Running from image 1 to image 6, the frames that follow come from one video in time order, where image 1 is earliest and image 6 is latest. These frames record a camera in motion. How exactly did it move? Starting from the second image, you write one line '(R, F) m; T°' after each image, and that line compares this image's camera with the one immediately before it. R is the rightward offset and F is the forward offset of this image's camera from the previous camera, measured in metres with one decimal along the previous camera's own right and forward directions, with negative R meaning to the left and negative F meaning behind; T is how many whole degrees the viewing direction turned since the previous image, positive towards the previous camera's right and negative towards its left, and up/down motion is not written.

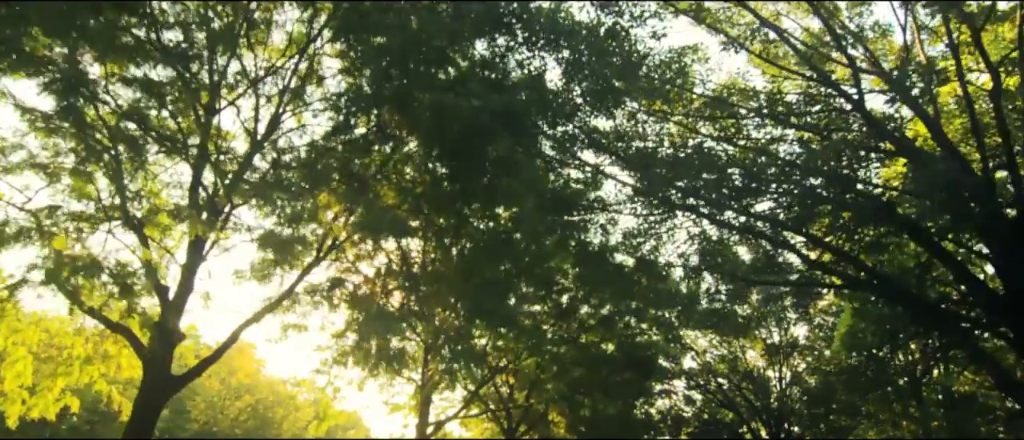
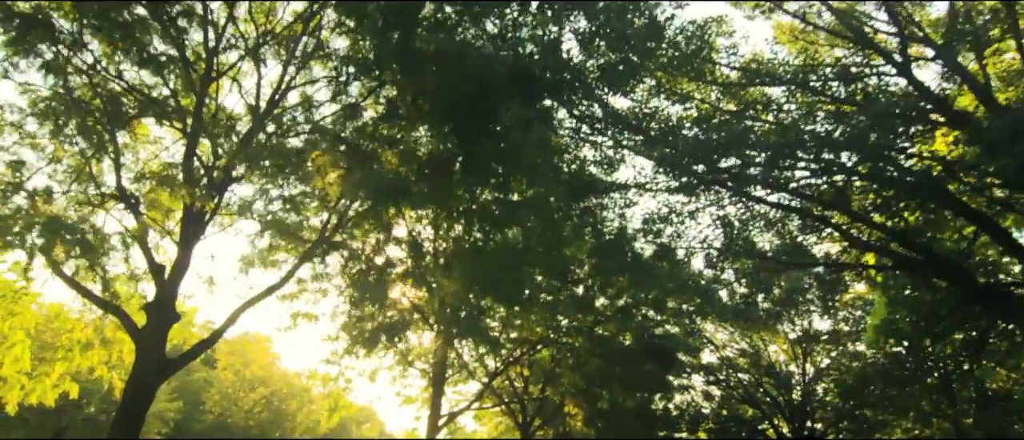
(0.0, +0.6) m; -1°
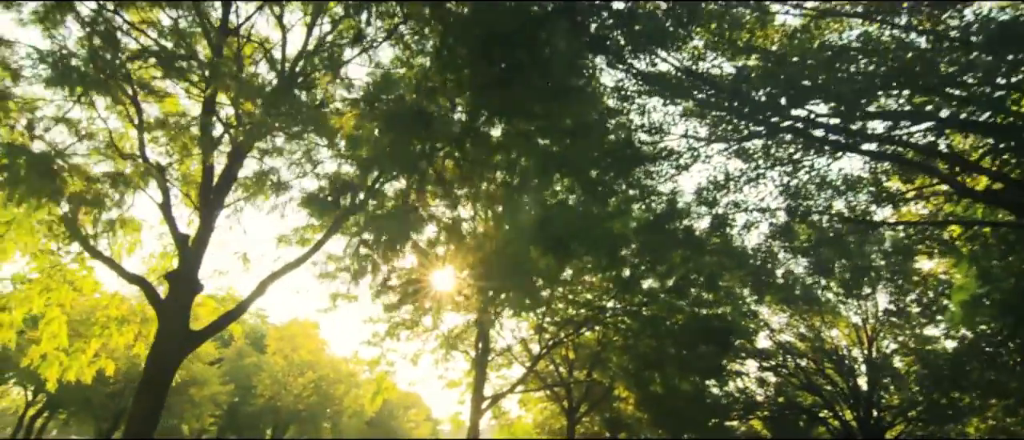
(0.0, +0.8) m; -4°
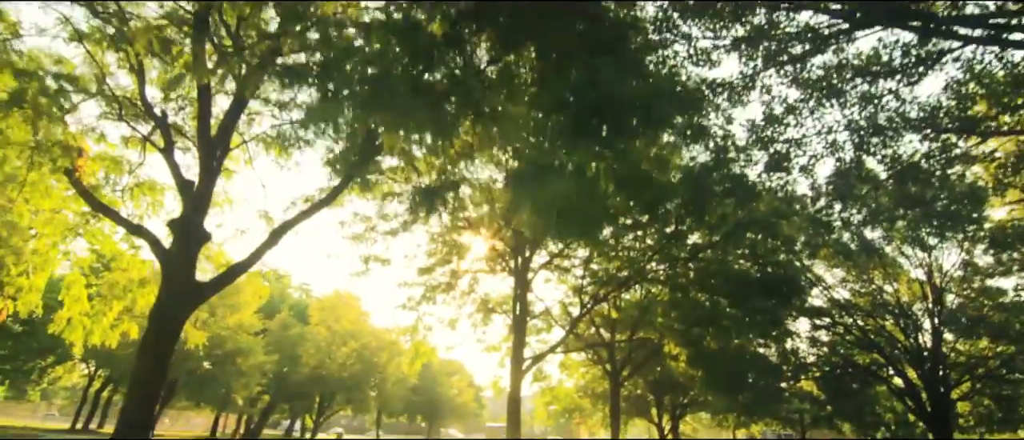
(0.0, +0.9) m; -4°
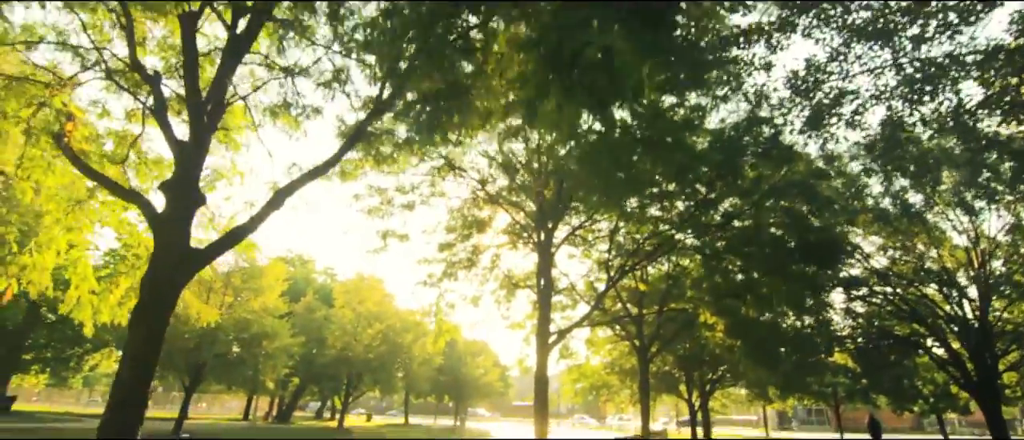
(0.0, +0.7) m; -2°
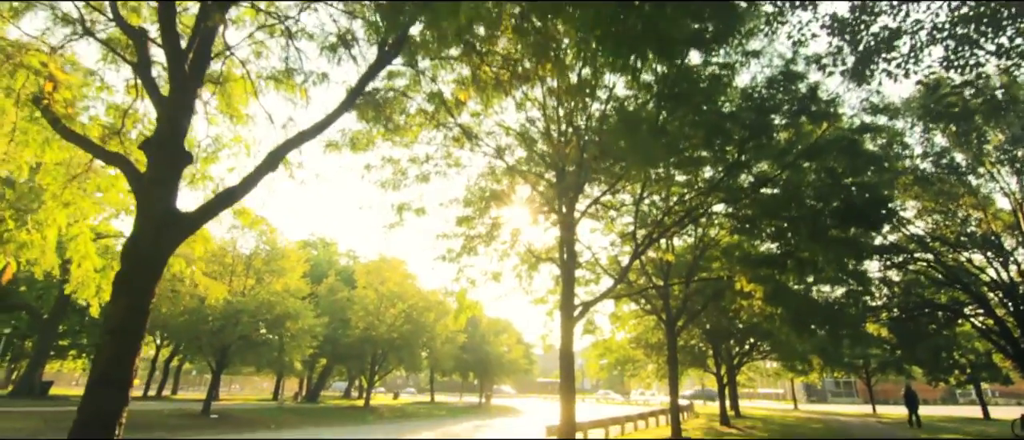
(0.0, +0.7) m; -2°
